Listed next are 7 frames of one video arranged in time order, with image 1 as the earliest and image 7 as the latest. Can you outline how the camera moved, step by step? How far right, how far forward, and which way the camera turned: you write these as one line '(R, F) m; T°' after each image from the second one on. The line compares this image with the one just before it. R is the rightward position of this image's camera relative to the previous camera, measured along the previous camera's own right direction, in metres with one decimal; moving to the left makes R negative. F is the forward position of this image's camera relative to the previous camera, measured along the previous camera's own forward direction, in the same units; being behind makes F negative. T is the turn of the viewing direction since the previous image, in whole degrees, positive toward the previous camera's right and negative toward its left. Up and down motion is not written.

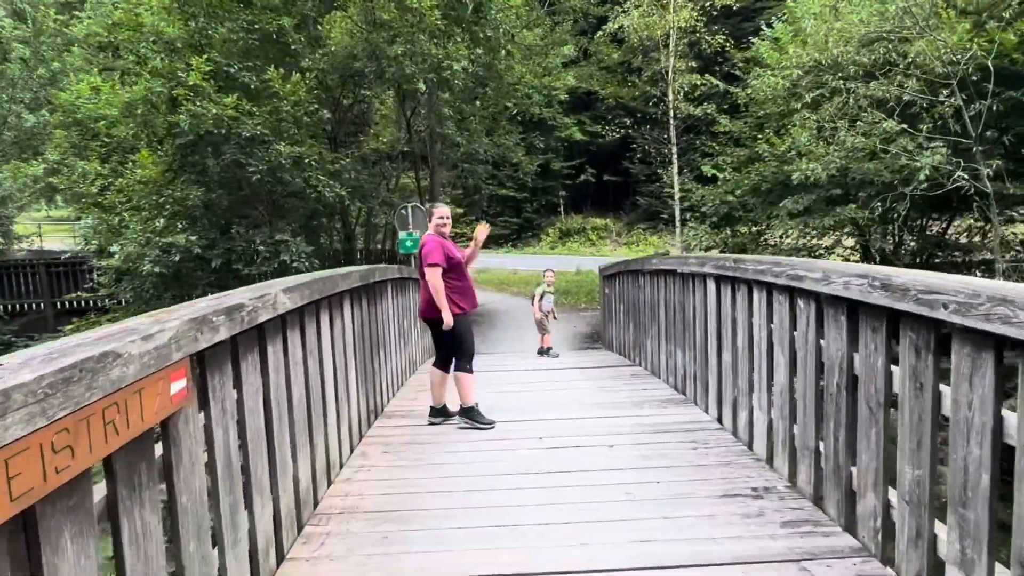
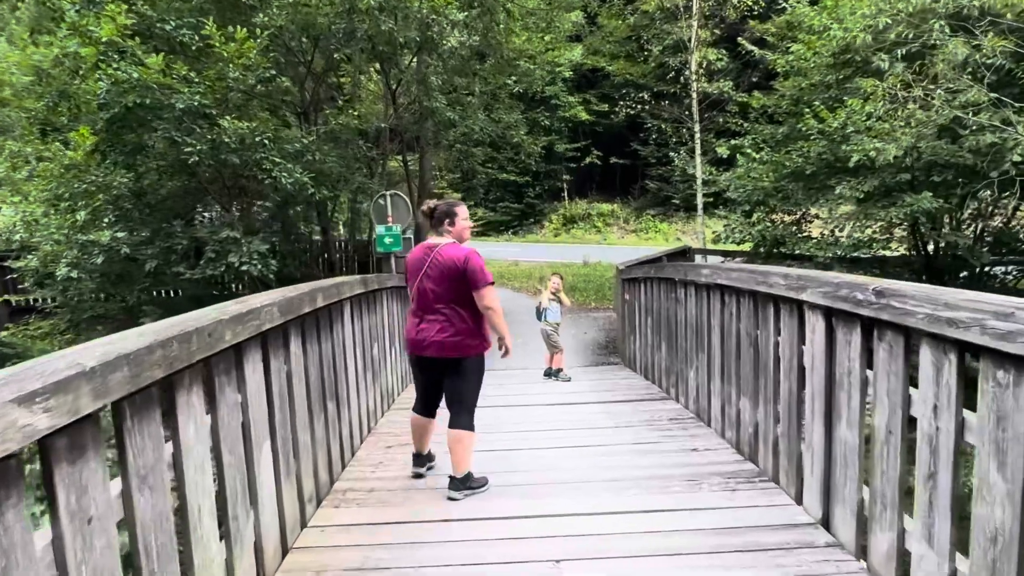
(0.0, +1.5) m; 0°
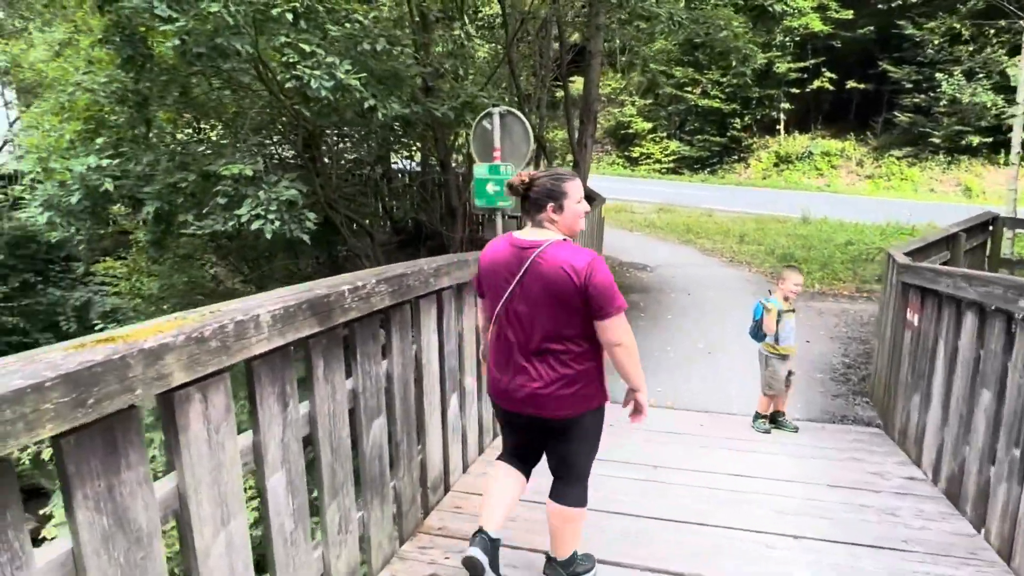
(0.0, +3.0) m; -15°
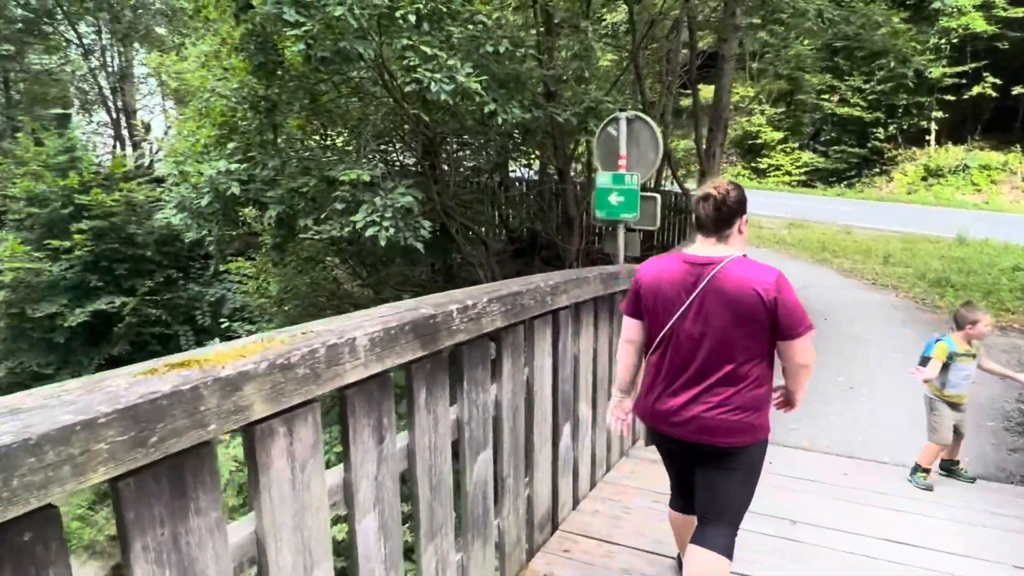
(-0.1, +0.3) m; -9°
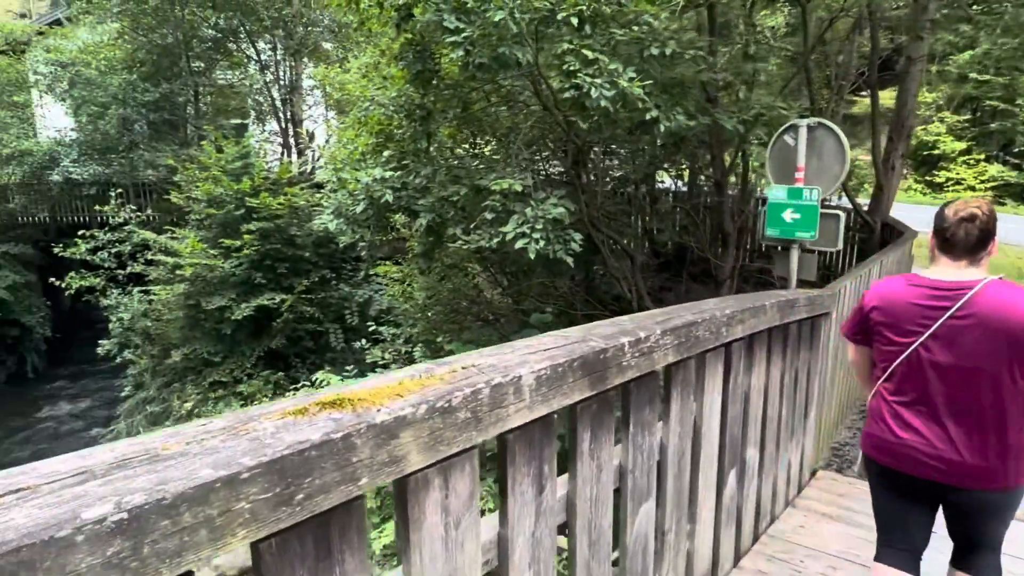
(-0.1, +0.2) m; -11°
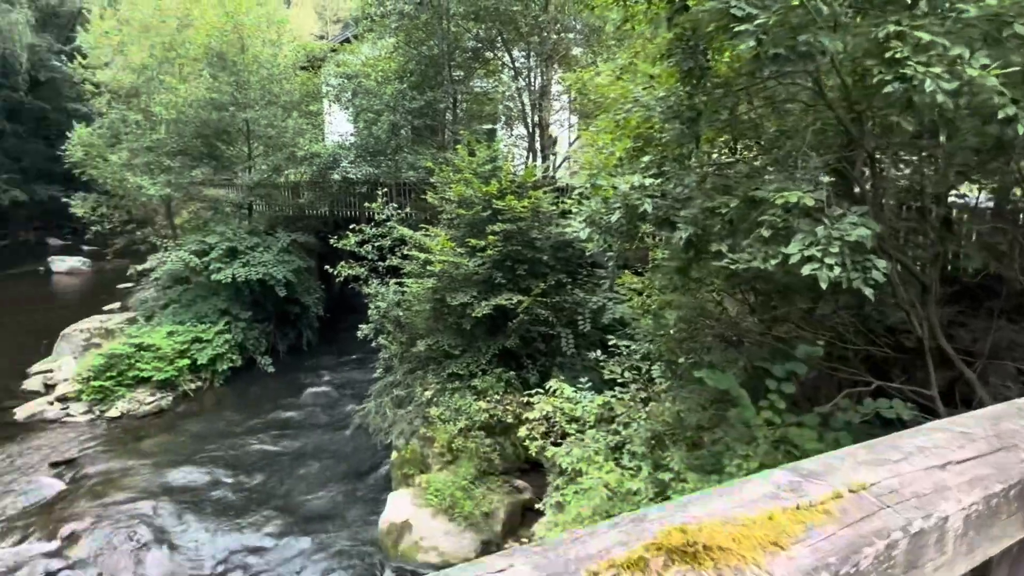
(-0.2, +0.4) m; -19°
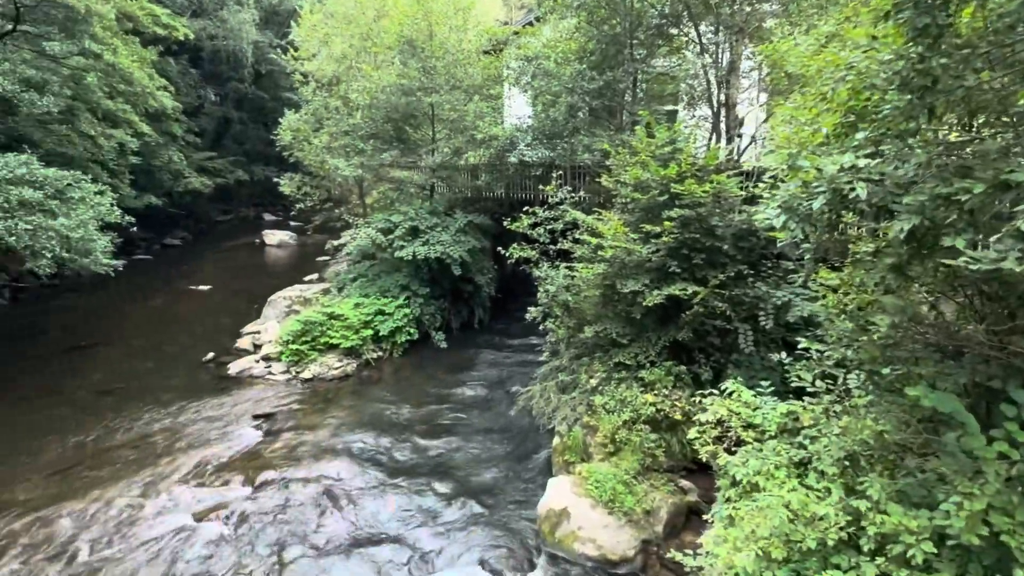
(0.0, +0.3) m; -14°
